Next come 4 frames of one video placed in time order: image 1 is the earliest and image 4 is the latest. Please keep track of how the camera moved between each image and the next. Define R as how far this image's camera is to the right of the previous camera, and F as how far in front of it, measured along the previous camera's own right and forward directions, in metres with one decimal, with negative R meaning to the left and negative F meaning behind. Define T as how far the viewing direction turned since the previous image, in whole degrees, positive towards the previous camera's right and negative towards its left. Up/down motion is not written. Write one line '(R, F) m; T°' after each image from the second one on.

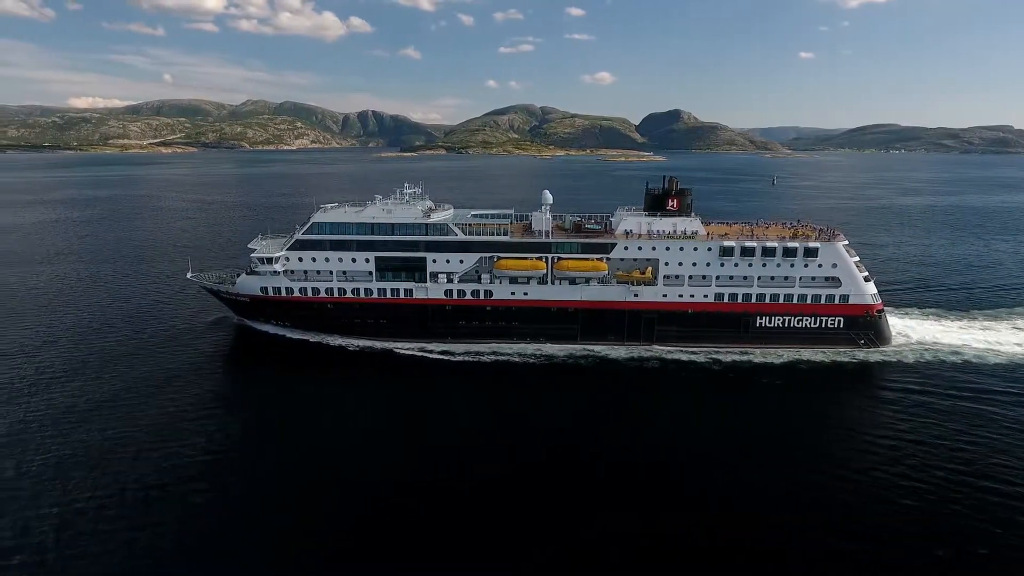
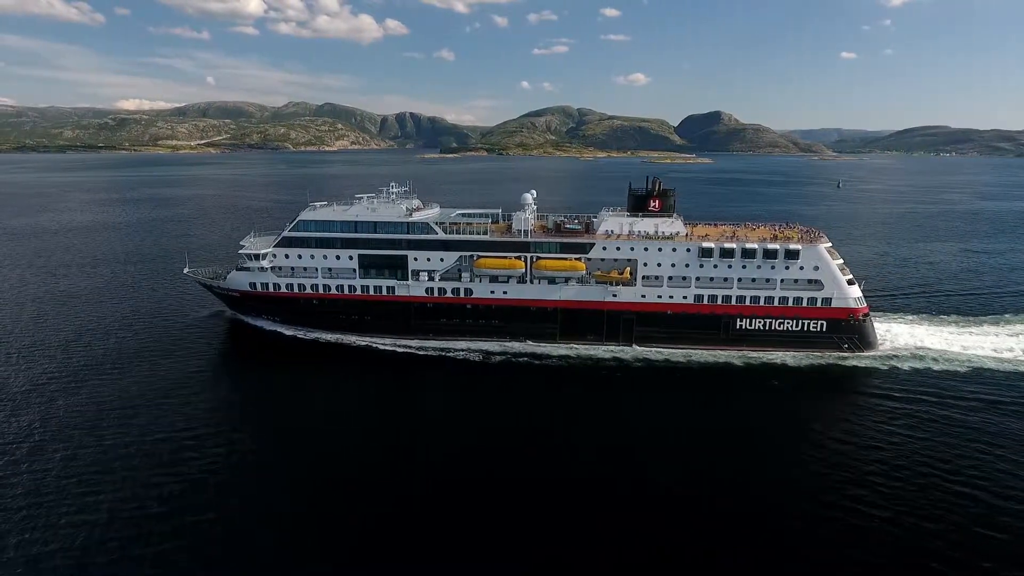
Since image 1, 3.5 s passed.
(+2.2, -0.2) m; -2°
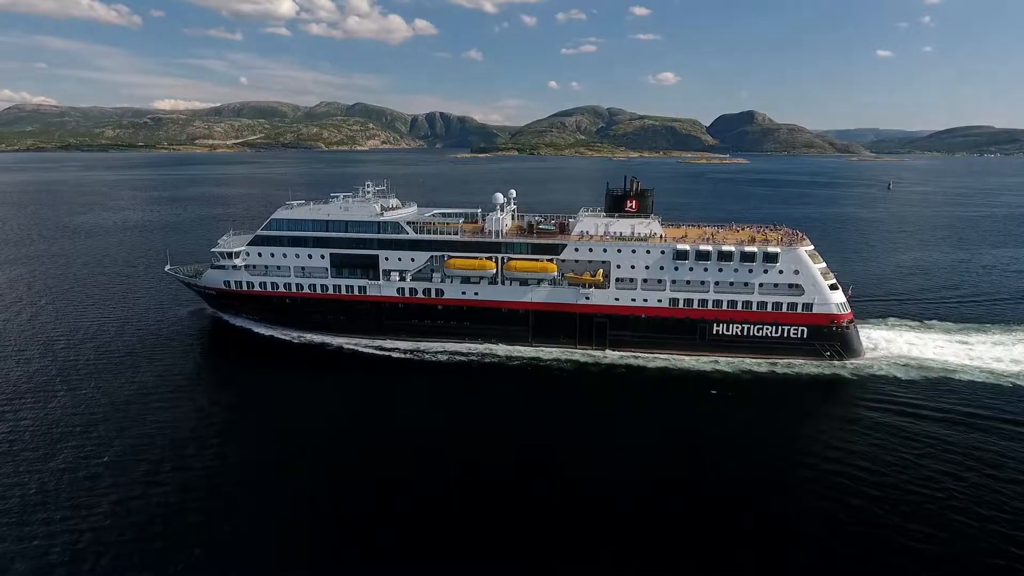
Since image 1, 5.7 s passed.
(+2.4, +0.6) m; -2°
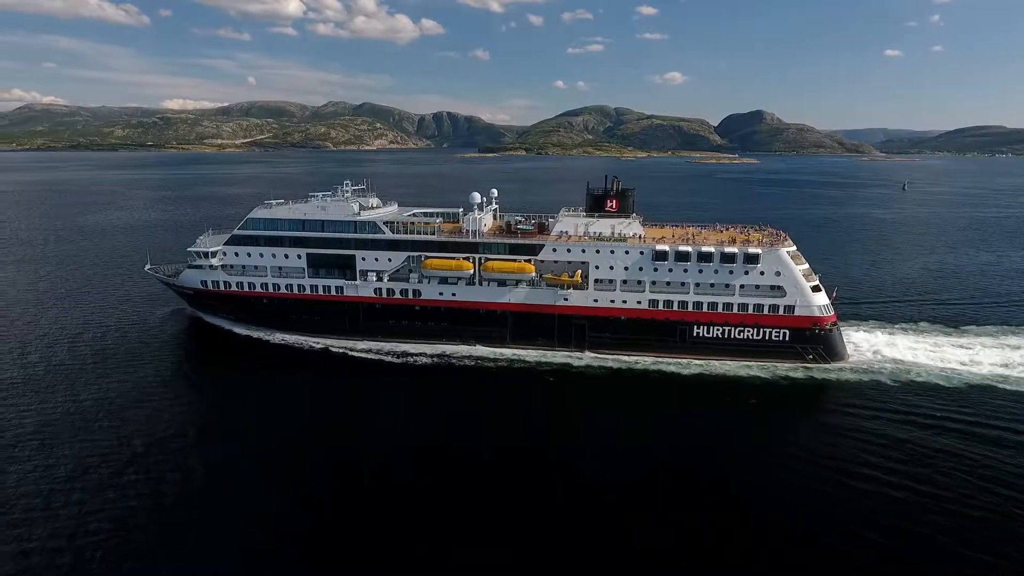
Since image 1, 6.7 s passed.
(+1.3, +0.4) m; -1°
